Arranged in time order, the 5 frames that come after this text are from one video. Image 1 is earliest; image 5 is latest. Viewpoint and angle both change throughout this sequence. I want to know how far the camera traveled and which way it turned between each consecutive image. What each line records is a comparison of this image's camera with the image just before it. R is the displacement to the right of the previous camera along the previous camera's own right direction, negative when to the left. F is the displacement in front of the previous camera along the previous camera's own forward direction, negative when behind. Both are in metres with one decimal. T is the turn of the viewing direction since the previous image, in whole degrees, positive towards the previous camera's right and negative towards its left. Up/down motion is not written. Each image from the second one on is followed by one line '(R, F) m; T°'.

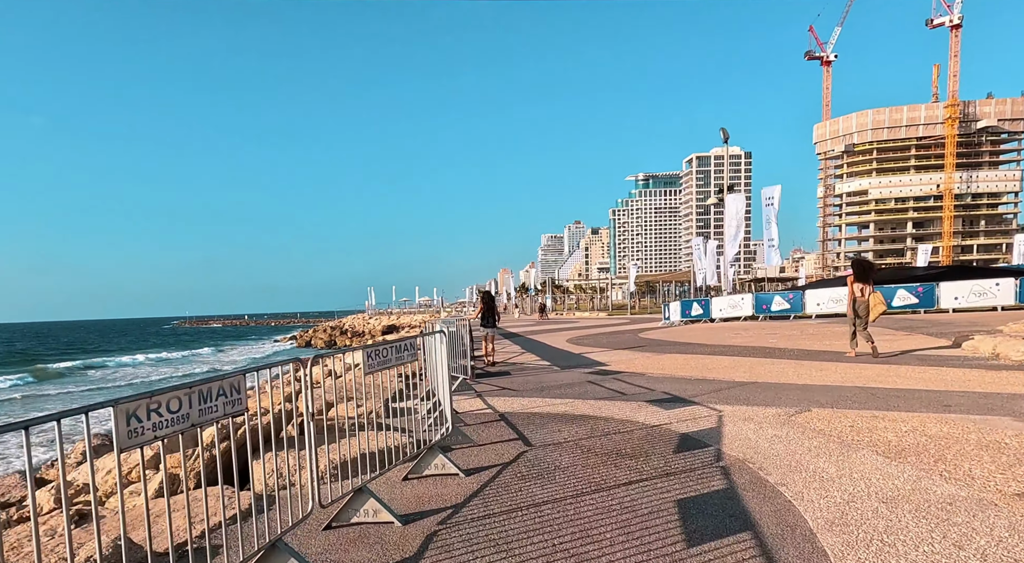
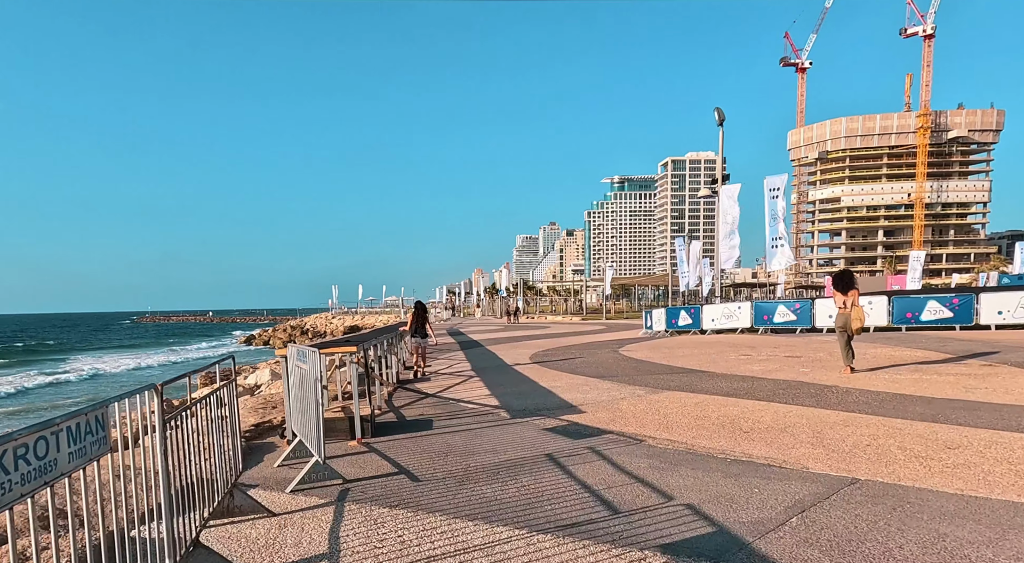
(+0.7, +4.6) m; +2°
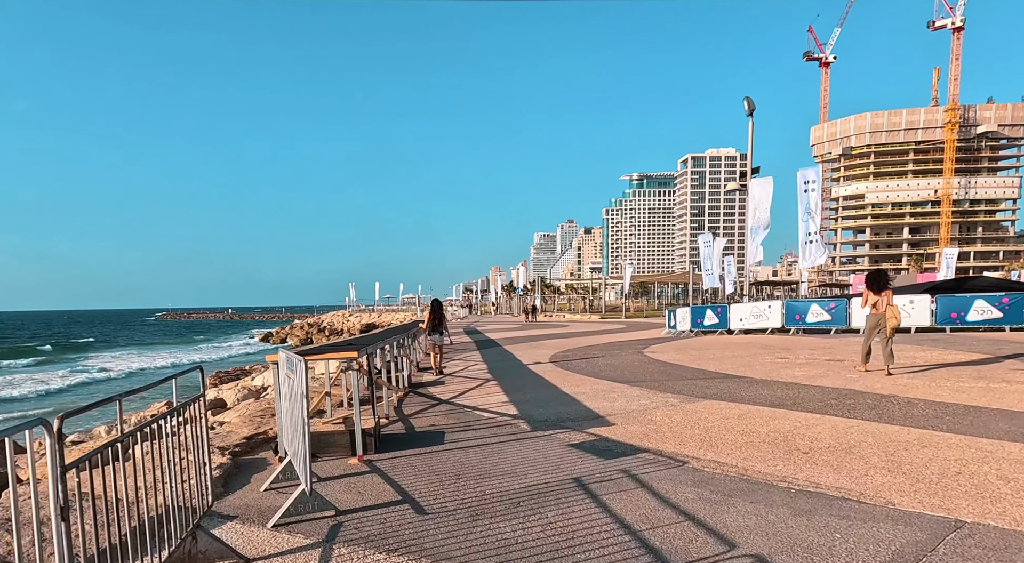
(0.0, +0.9) m; -2°
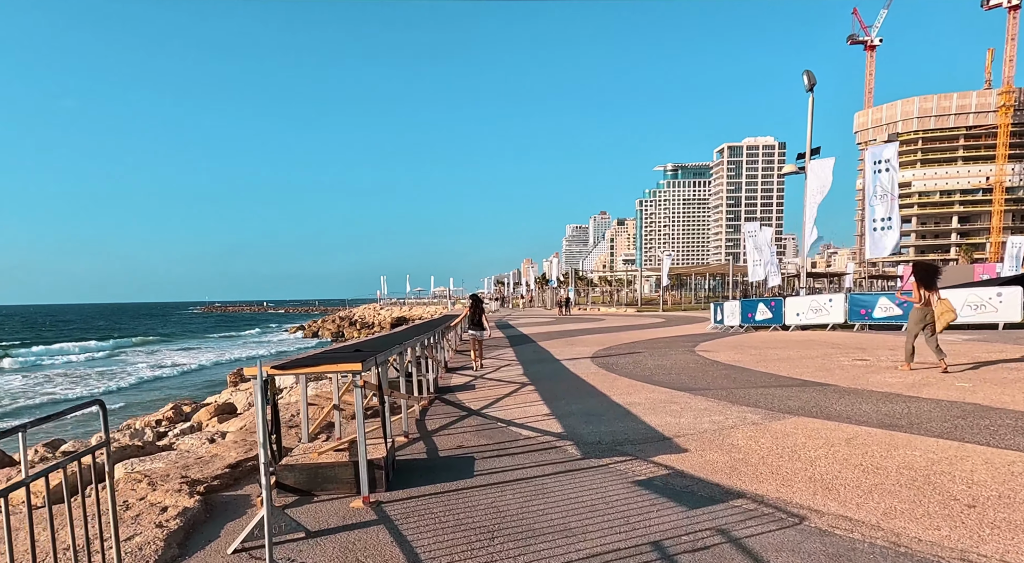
(-0.1, +1.6) m; -3°
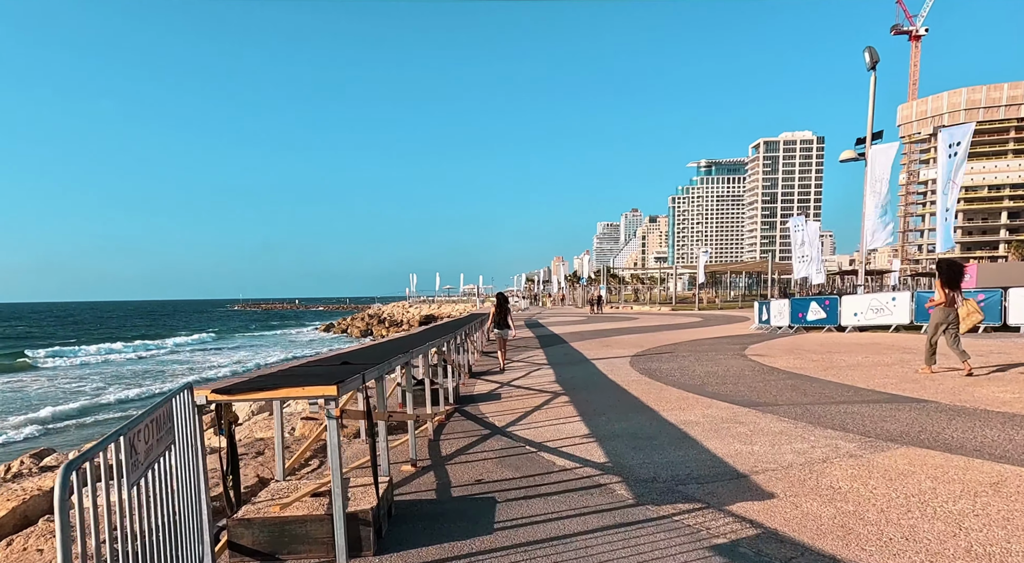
(0.0, +1.5) m; -3°
